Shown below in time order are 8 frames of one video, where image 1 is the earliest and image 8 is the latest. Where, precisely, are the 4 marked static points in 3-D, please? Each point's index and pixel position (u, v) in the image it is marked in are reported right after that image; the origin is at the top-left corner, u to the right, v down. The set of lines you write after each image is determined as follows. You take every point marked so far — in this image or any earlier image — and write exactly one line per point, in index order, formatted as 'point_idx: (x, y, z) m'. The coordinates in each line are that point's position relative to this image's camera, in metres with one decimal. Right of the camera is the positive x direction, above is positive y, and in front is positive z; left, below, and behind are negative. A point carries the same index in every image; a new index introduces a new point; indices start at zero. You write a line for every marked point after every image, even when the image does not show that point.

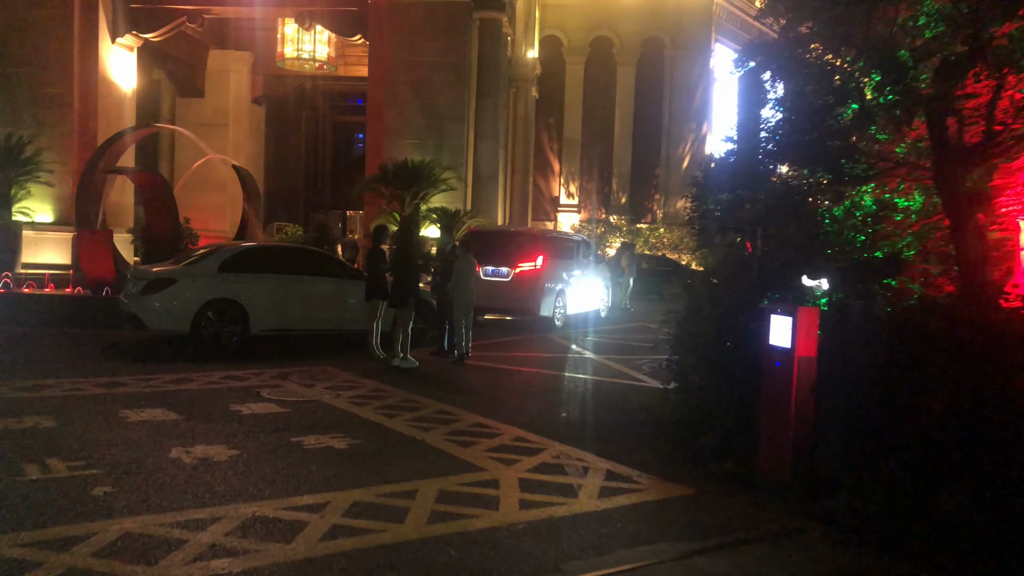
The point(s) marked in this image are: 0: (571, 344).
0: (+0.9, -0.9, +14.8) m
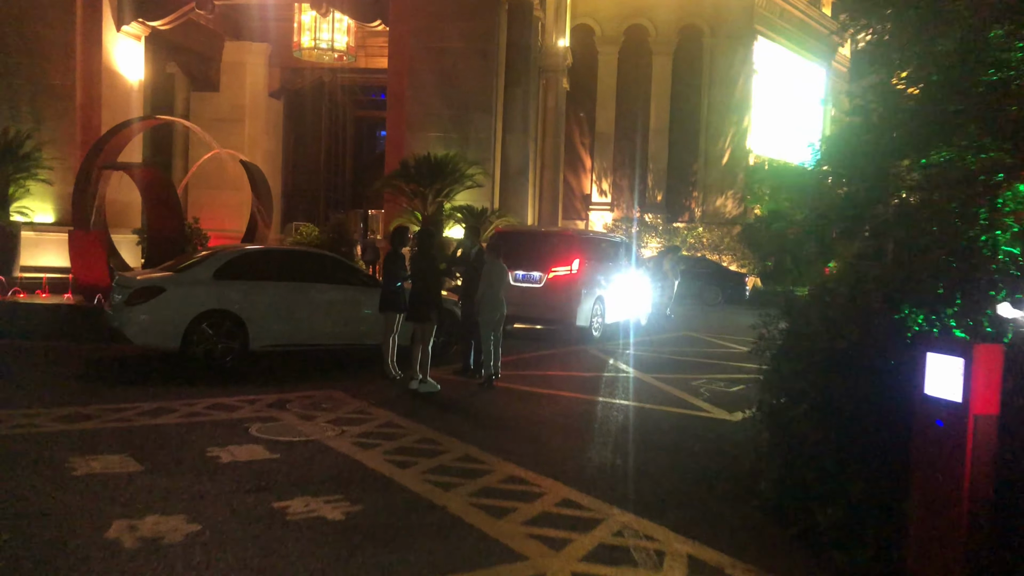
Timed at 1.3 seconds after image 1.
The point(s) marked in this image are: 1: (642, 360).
0: (+1.4, -1.0, +13.2) m
1: (+1.9, -1.1, +13.1) m
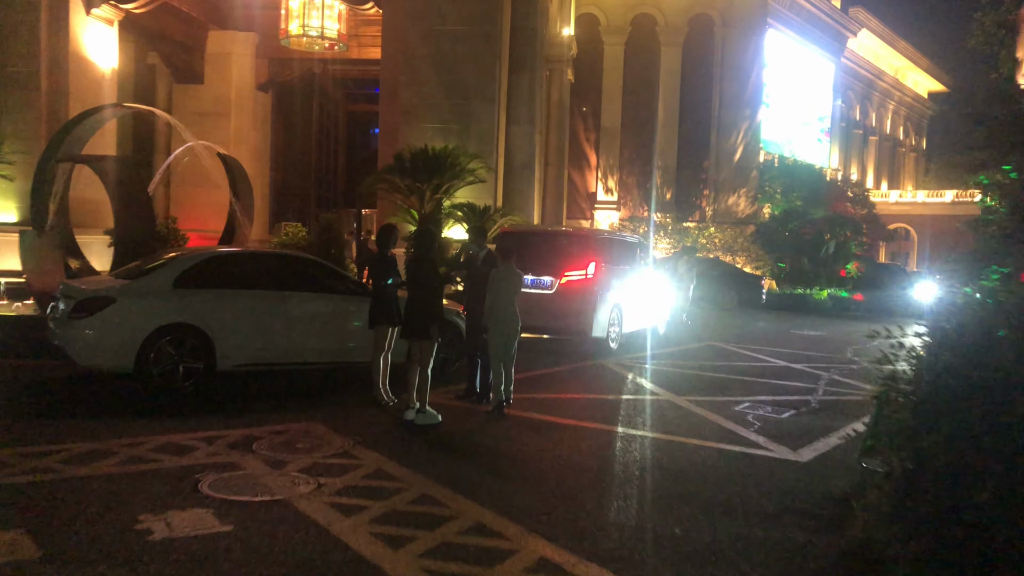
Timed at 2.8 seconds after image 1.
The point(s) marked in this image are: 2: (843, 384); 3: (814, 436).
0: (+1.6, -1.1, +11.6) m
1: (+2.1, -1.2, +11.6) m
2: (+4.2, -1.3, +11.0) m
3: (+2.8, -1.4, +7.9) m
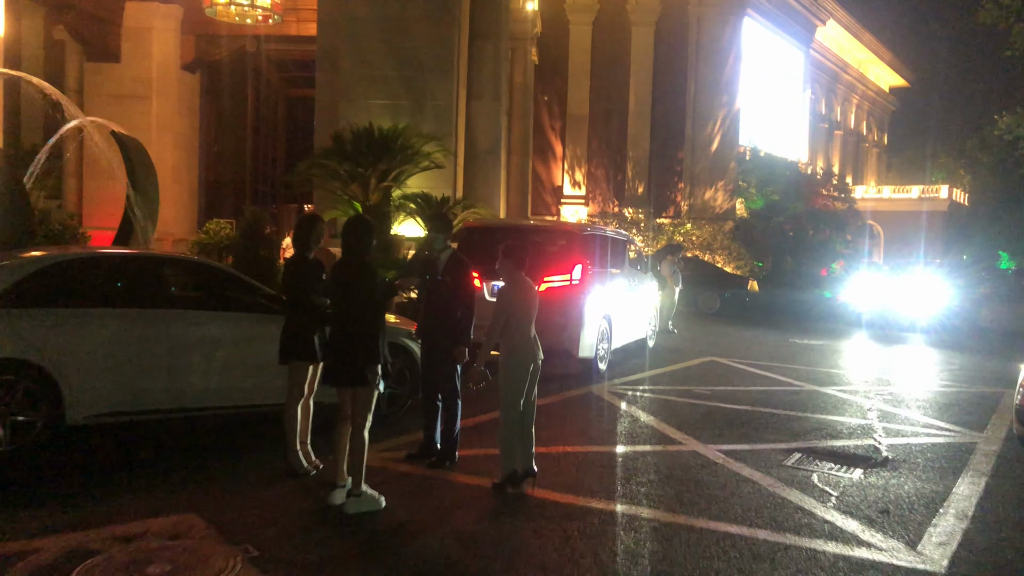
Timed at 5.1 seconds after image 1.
0: (+1.2, -1.2, +9.2) m
1: (+1.7, -1.3, +9.2) m
2: (+3.9, -1.4, +8.7) m
3: (+2.7, -1.5, +5.6) m
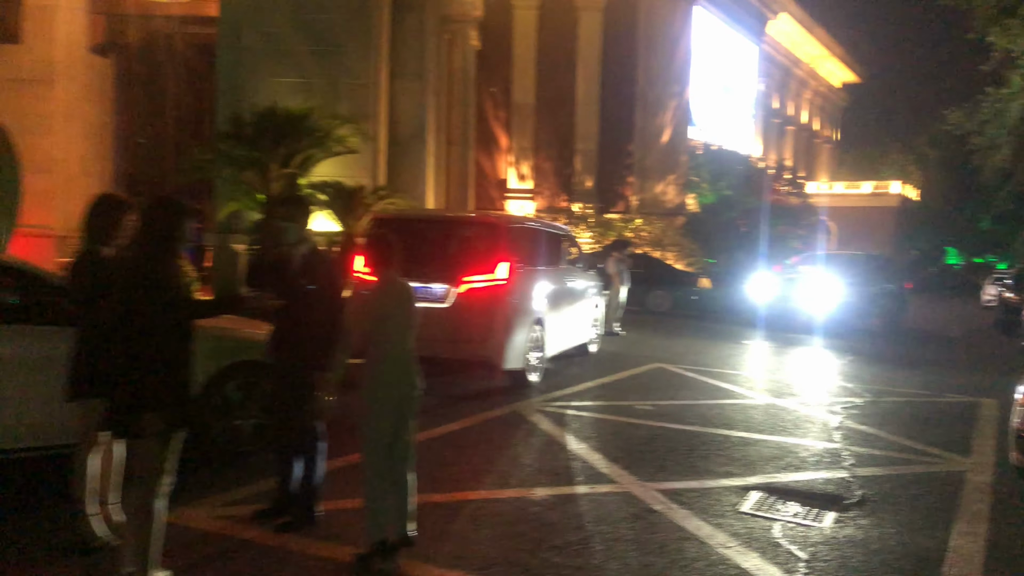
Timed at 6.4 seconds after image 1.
0: (+0.4, -1.2, +7.8) m
1: (+0.9, -1.3, +7.8) m
2: (+3.1, -1.4, +7.4) m
3: (+2.0, -1.5, +4.3) m
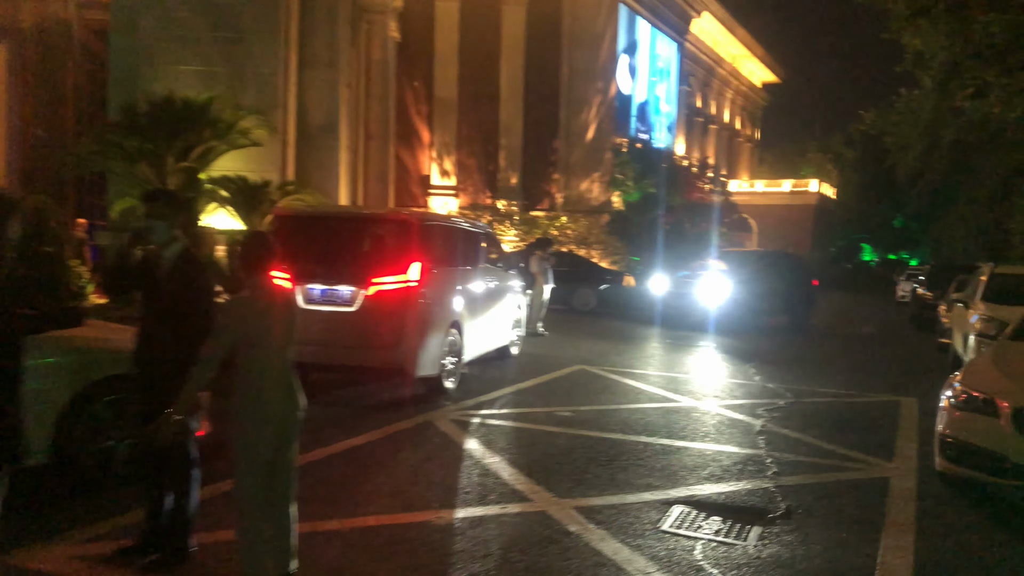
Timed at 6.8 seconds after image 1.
0: (-0.4, -1.3, +7.4) m
1: (+0.1, -1.3, +7.4) m
2: (+2.4, -1.4, +7.2) m
3: (+1.6, -1.5, +3.9) m
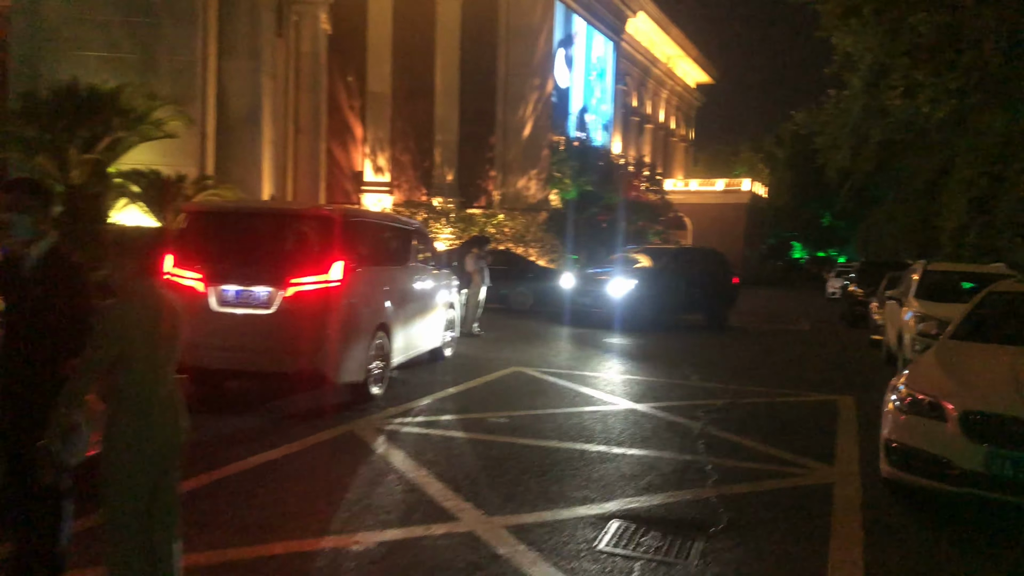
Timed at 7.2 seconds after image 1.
0: (-1.0, -1.3, +6.9) m
1: (-0.5, -1.3, +7.0) m
2: (+1.8, -1.3, +6.9) m
3: (+1.2, -1.5, +3.6) m
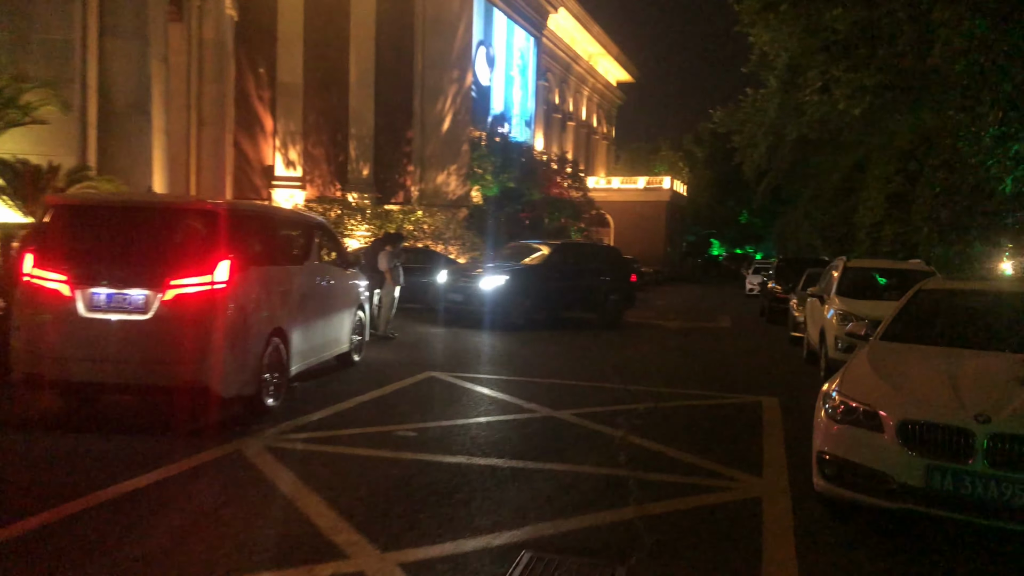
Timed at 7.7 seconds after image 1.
0: (-1.7, -1.3, +6.2) m
1: (-1.2, -1.3, +6.3) m
2: (+1.1, -1.3, +6.5) m
3: (+0.8, -1.5, +3.1) m
